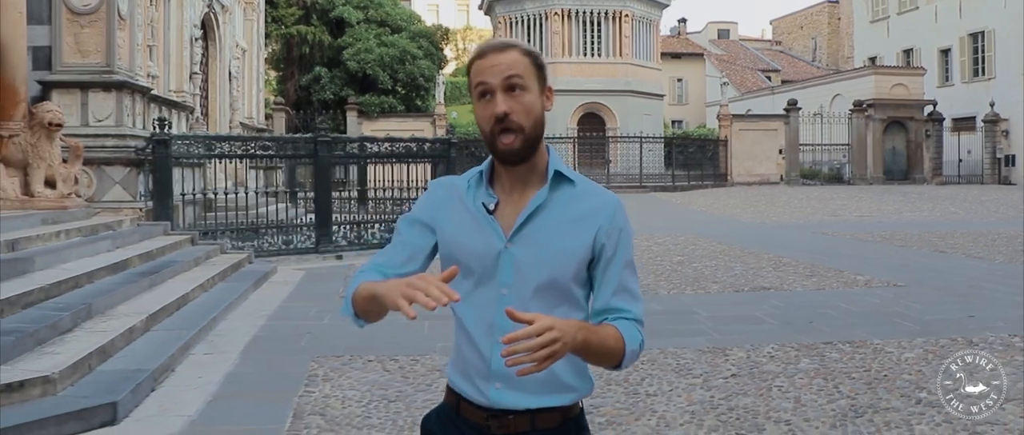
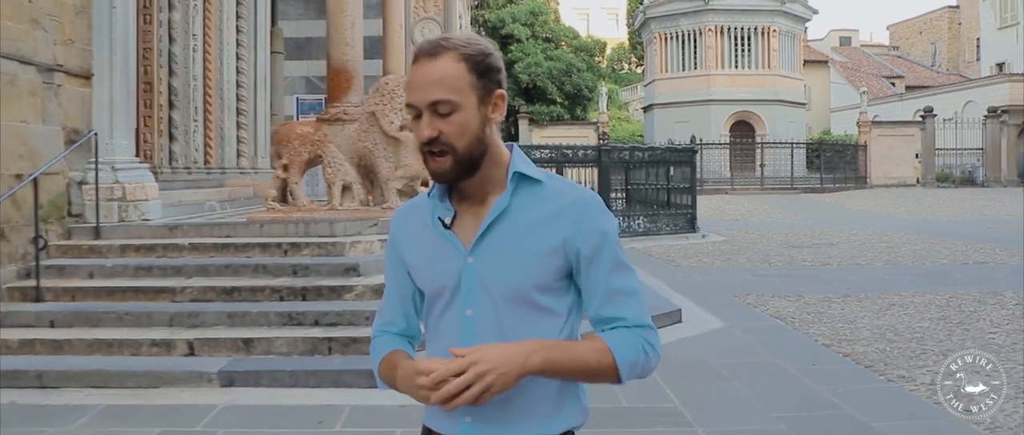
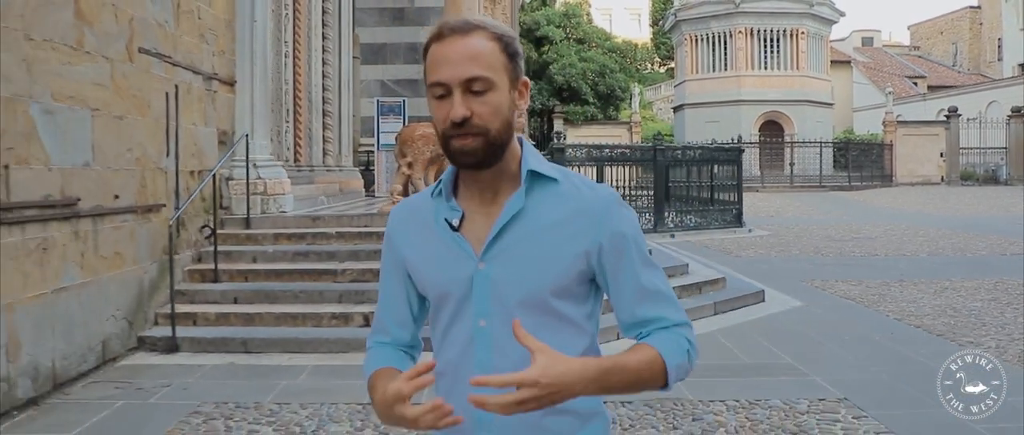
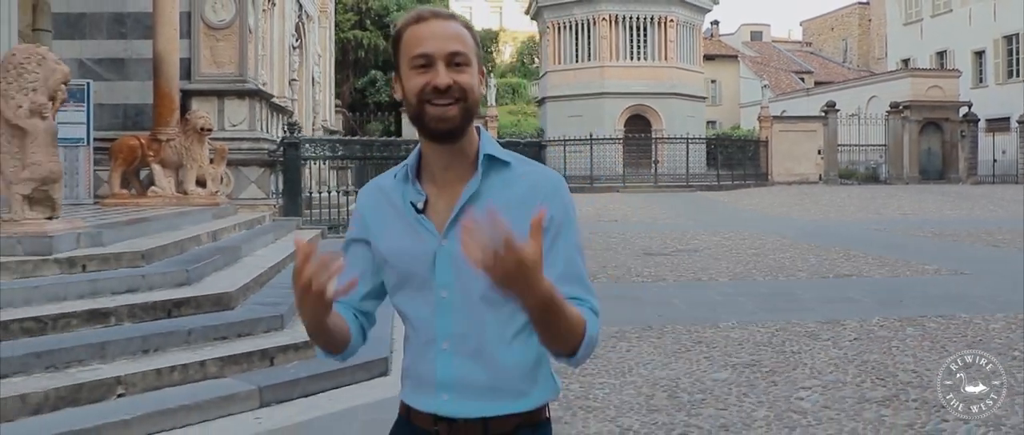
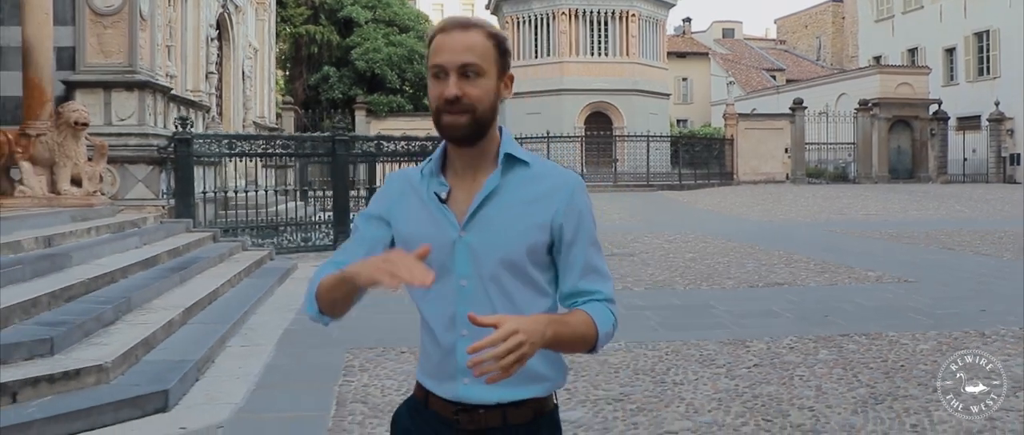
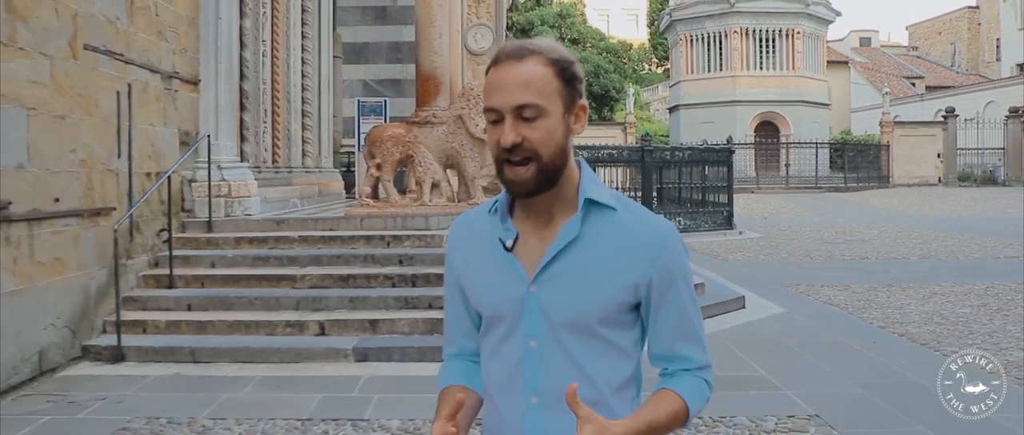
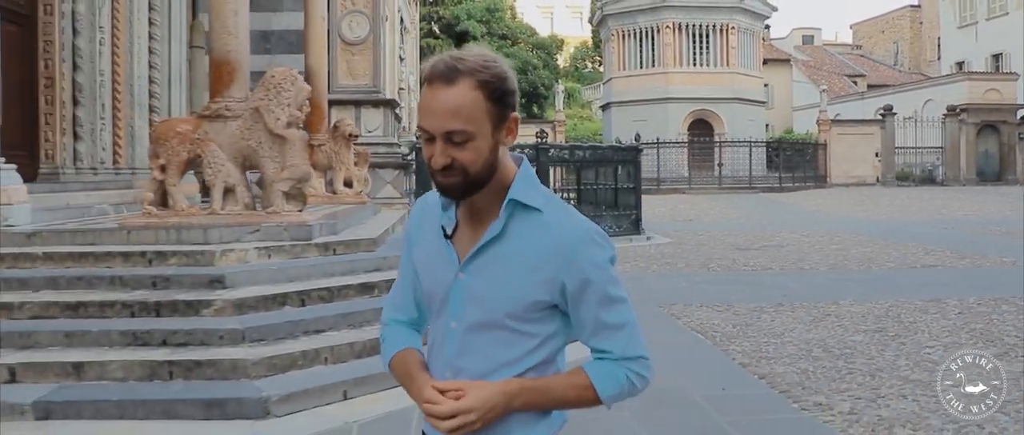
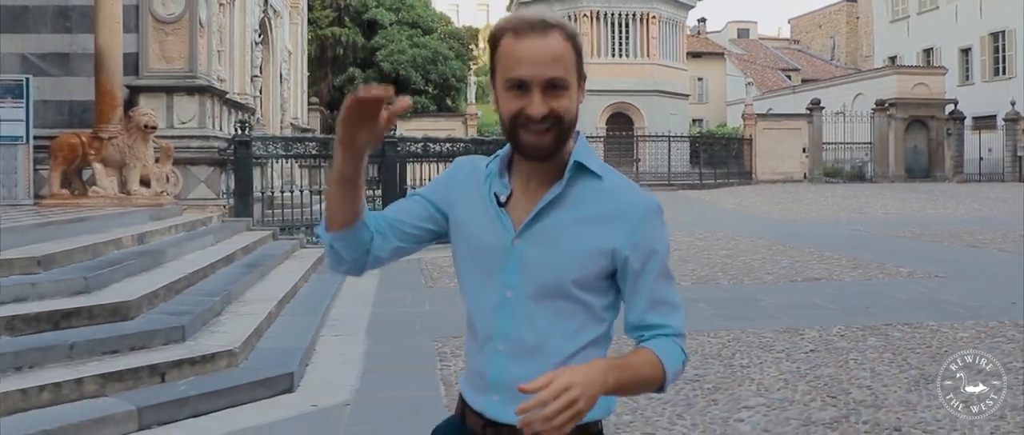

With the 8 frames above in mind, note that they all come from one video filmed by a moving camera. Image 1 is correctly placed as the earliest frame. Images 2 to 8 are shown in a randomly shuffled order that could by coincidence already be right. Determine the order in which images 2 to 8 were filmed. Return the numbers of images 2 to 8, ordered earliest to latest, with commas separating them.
5, 8, 4, 7, 2, 6, 3
